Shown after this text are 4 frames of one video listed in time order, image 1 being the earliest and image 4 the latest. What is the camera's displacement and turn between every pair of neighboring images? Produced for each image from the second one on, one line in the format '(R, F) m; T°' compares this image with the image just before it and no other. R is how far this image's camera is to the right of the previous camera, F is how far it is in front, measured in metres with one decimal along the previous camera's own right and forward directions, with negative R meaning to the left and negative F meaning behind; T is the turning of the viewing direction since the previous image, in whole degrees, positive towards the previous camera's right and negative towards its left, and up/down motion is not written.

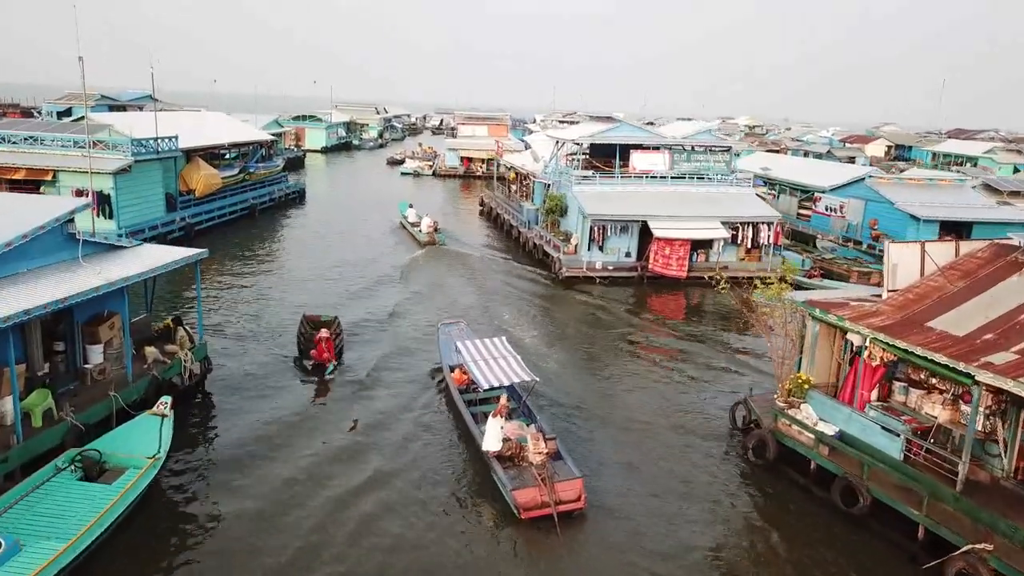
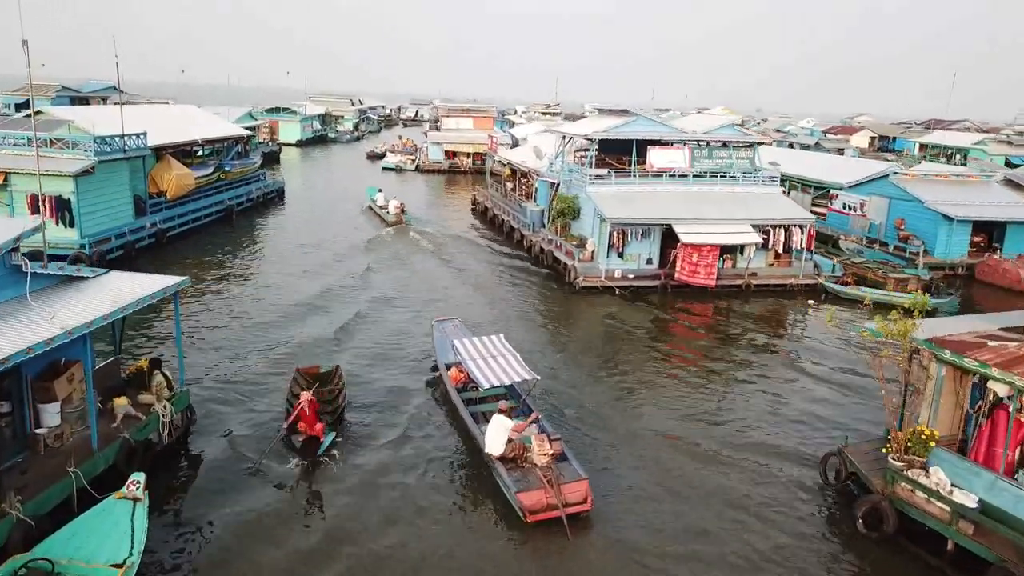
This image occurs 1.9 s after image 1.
(-1.2, +2.4) m; +2°
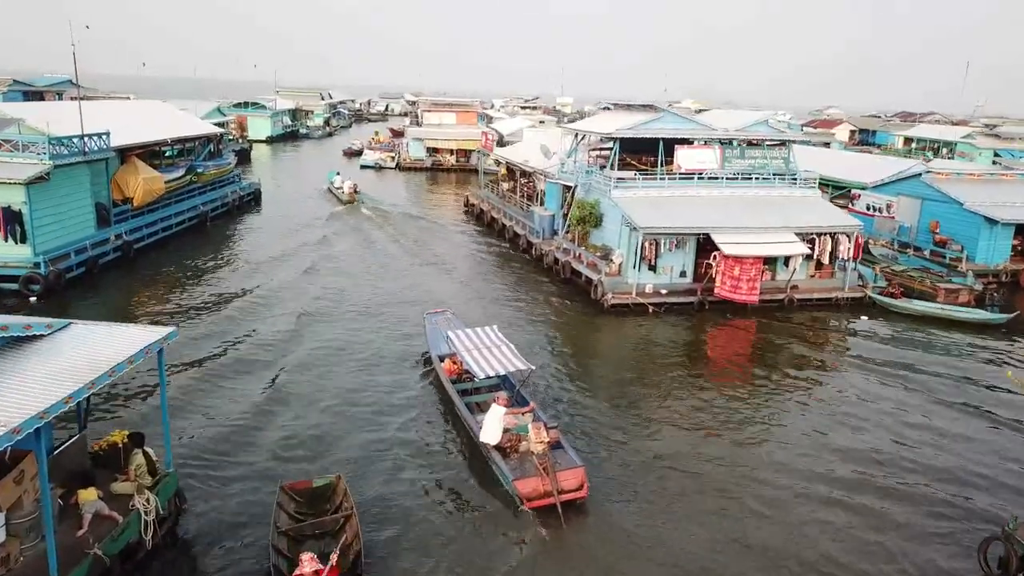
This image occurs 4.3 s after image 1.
(-1.5, +2.6) m; +2°
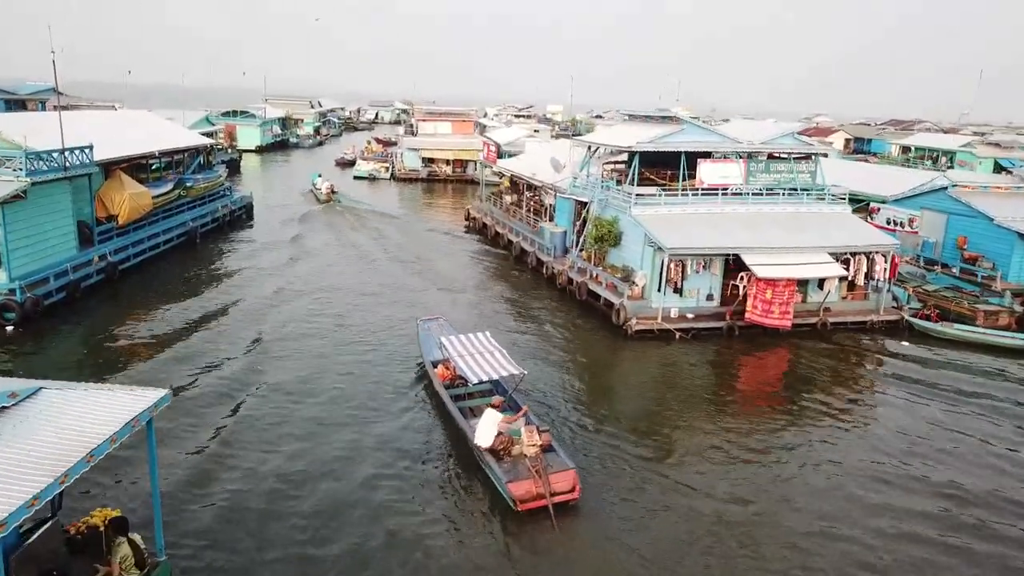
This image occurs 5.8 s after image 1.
(-0.7, +1.5) m; +1°
